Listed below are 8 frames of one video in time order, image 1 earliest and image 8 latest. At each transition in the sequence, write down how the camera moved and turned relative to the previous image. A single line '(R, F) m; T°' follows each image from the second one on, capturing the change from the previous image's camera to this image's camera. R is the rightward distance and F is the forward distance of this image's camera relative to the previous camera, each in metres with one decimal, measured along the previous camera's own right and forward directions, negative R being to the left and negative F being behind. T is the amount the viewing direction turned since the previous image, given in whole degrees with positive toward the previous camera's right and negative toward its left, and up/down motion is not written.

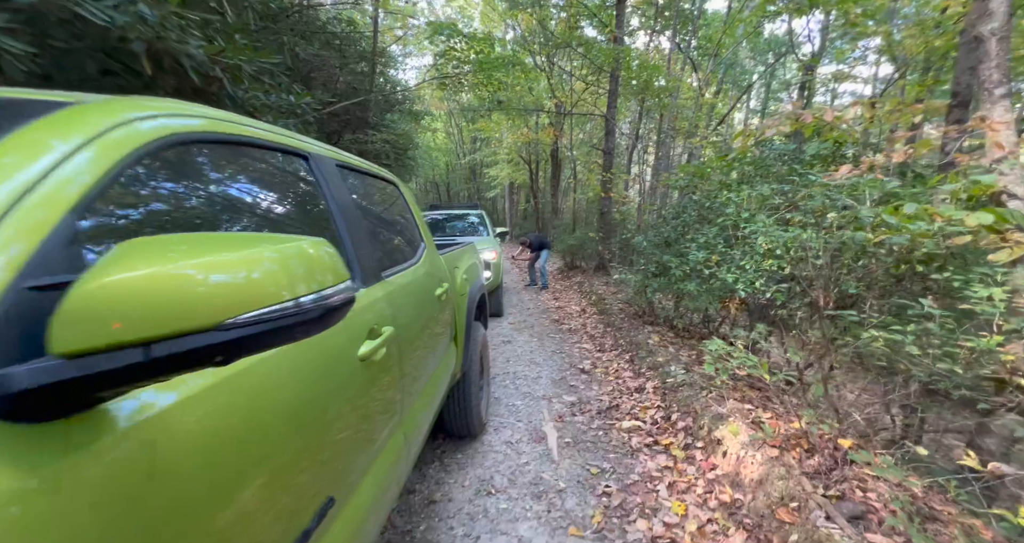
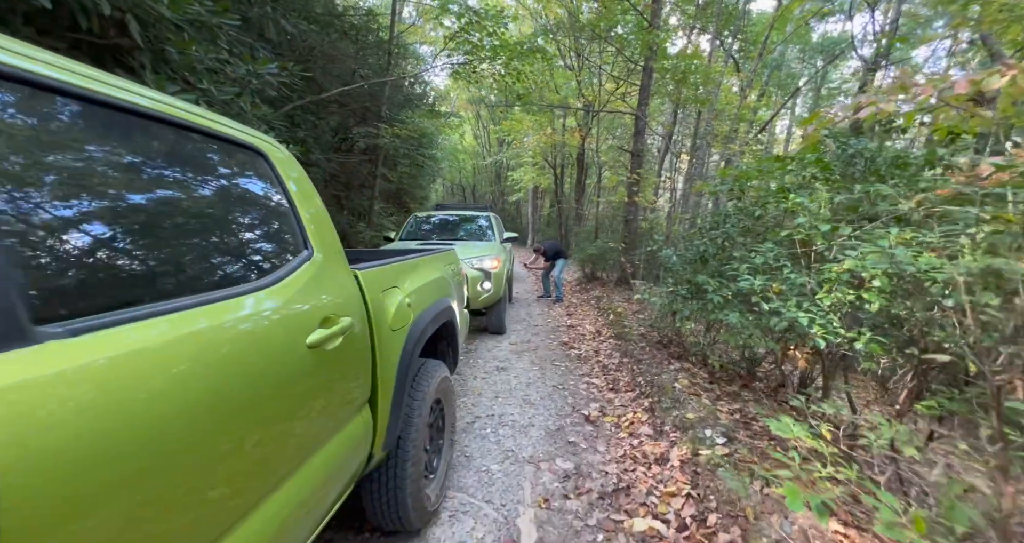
(+0.3, +0.9) m; -3°
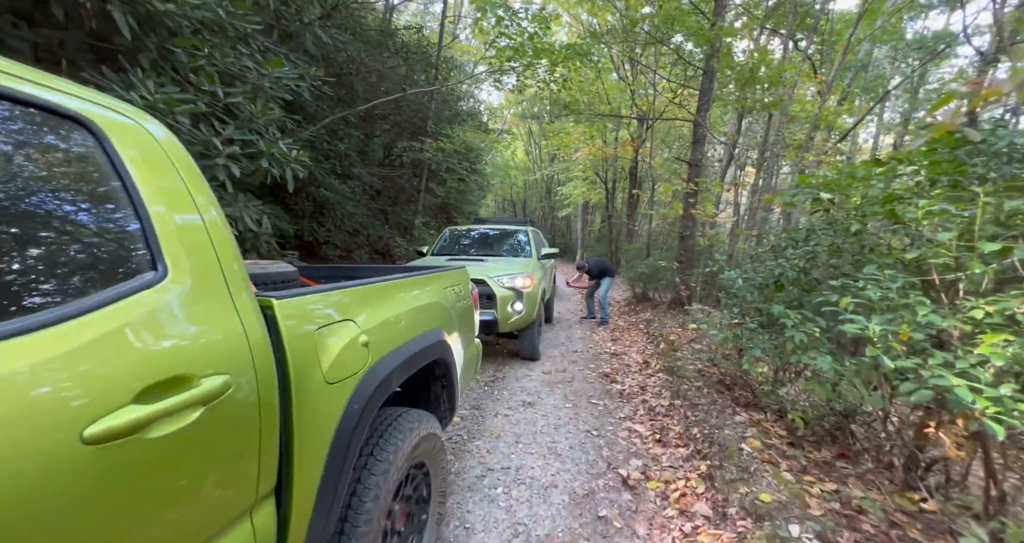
(+0.2, +0.6) m; -7°
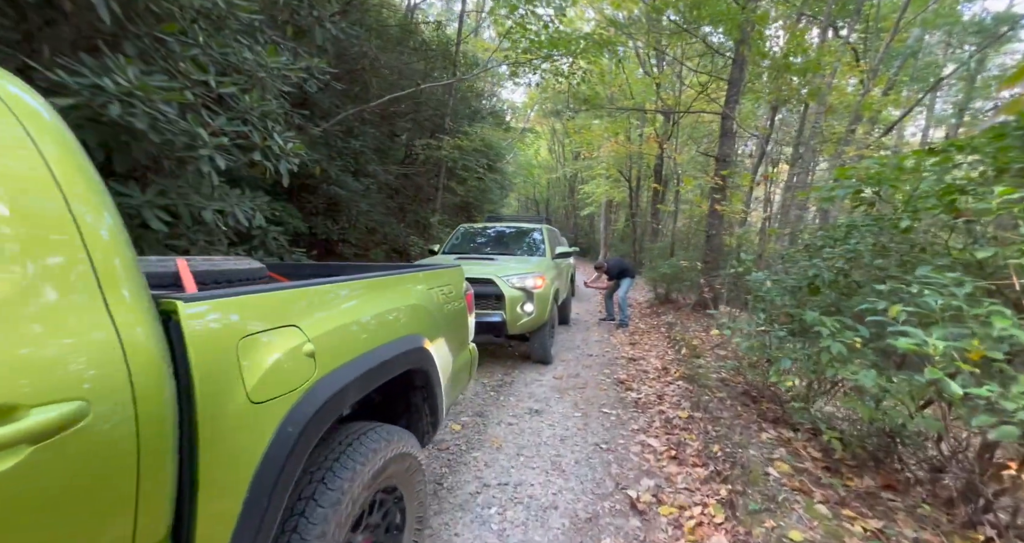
(+0.2, +0.2) m; -3°
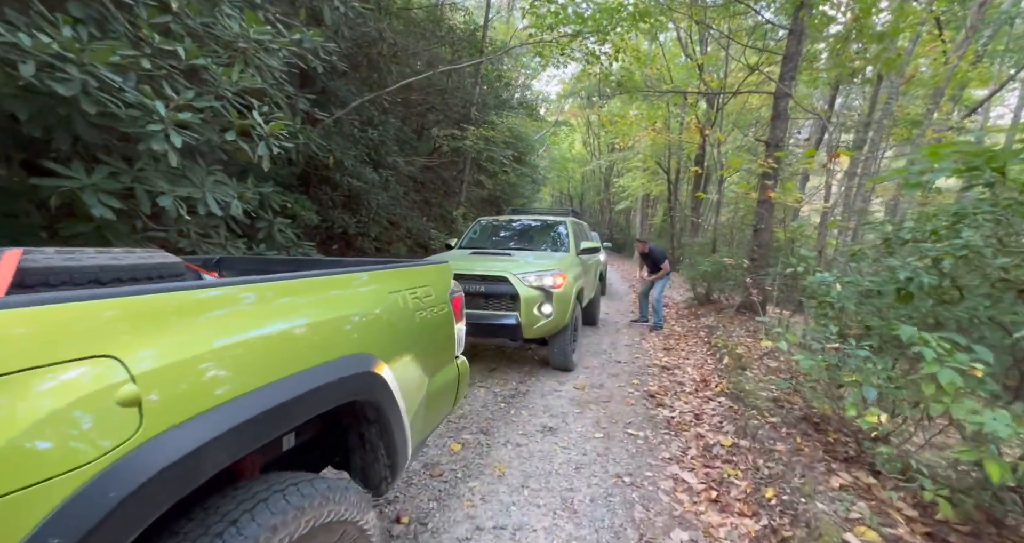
(+0.2, +0.5) m; -5°
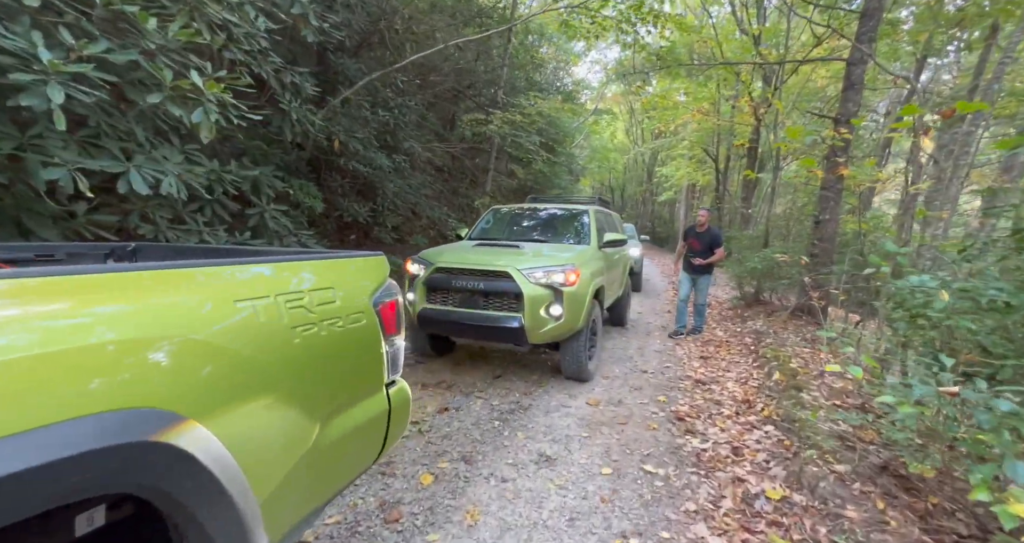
(+0.3, +0.6) m; -5°
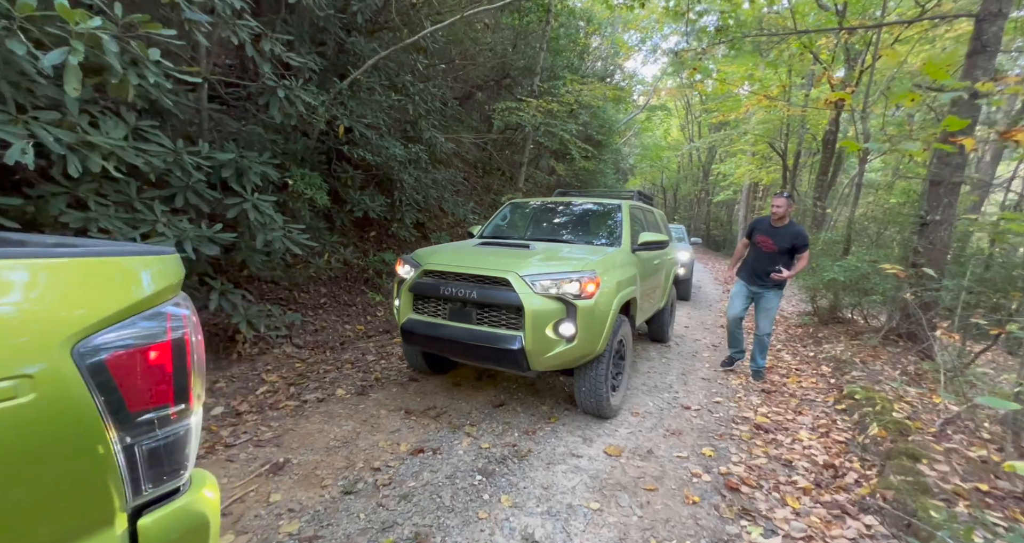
(+0.3, +0.8) m; -6°
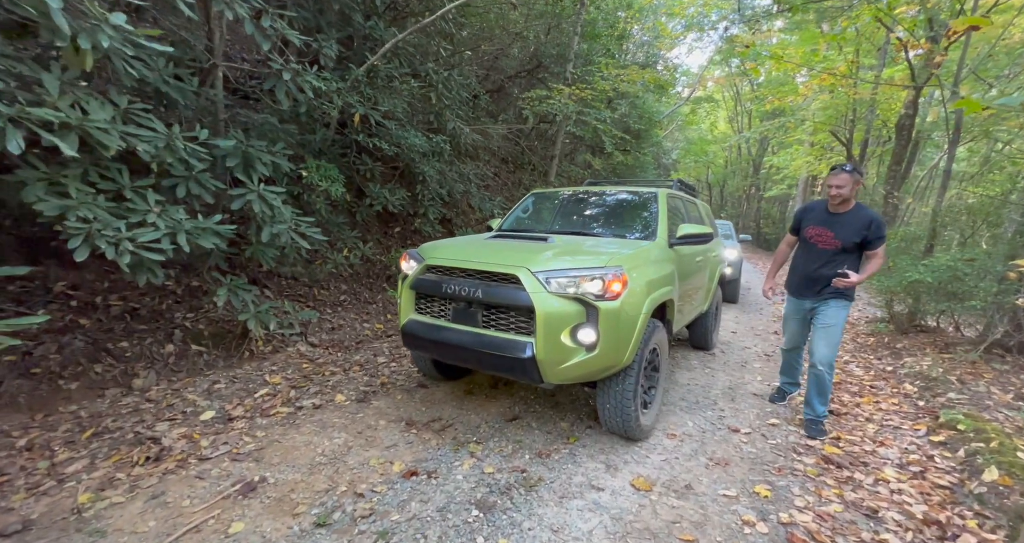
(+0.2, +0.5) m; -5°
